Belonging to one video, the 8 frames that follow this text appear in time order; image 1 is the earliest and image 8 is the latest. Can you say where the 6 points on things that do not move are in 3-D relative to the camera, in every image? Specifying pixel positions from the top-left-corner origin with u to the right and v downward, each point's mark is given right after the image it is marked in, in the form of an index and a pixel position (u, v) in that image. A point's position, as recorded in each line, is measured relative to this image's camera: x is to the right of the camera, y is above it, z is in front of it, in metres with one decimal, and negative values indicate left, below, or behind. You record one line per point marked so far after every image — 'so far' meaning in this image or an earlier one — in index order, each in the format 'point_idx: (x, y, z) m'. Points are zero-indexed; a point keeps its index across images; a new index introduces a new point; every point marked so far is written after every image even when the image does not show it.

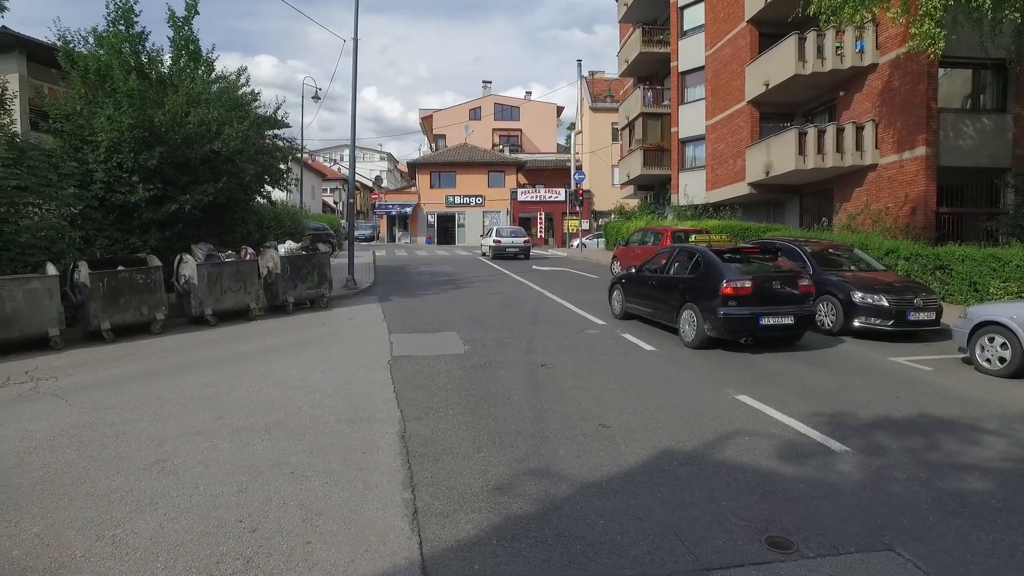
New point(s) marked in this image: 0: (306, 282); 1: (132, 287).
0: (-4.0, +0.1, +13.9) m
1: (-6.1, 0.0, +11.3) m
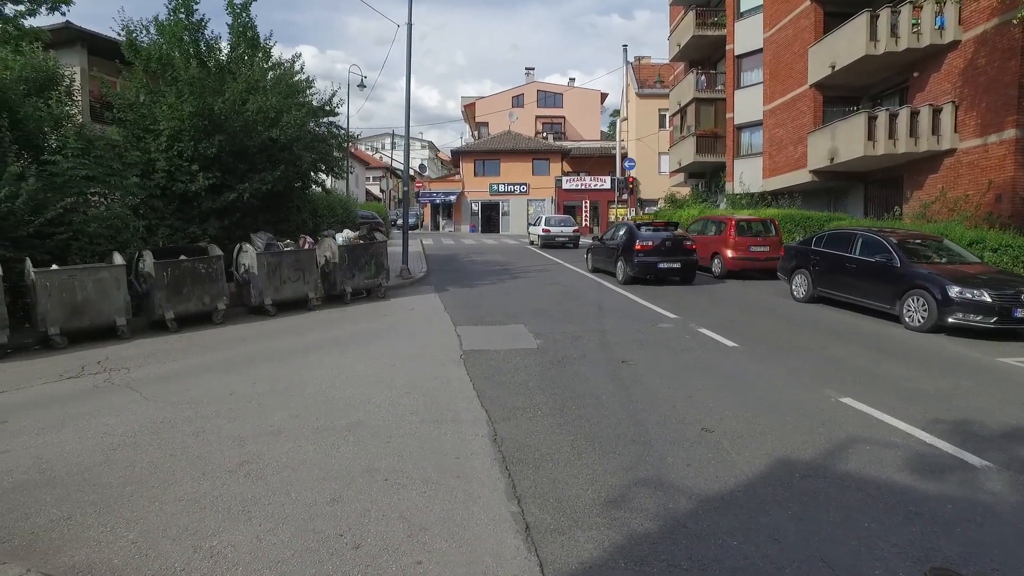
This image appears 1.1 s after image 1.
0: (-2.8, +0.3, +13.7) m
1: (-5.0, +0.2, +11.3) m
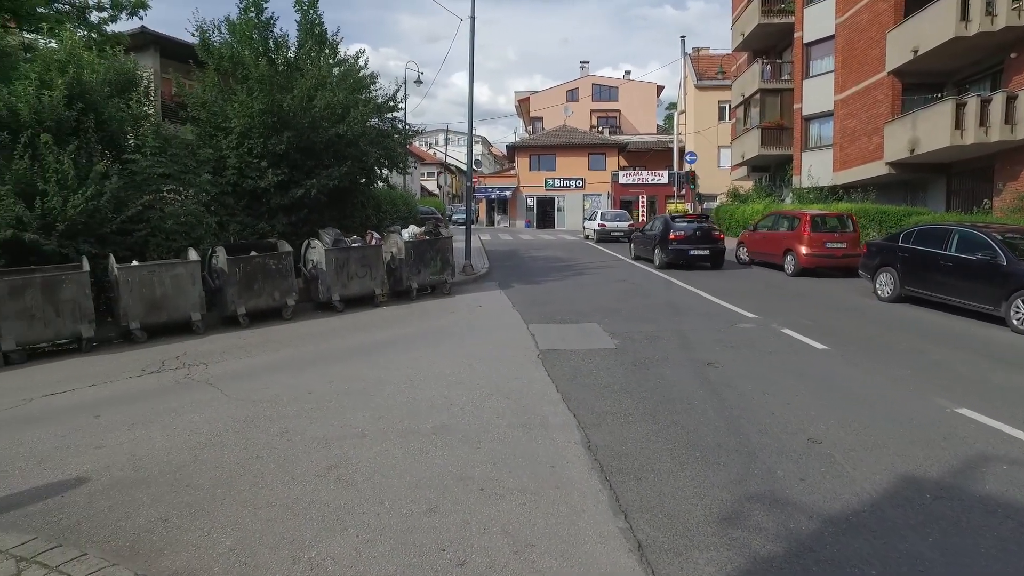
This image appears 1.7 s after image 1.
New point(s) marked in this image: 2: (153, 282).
0: (-1.6, +0.4, +13.6) m
1: (-3.9, +0.3, +11.3) m
2: (-5.1, +0.1, +10.1) m
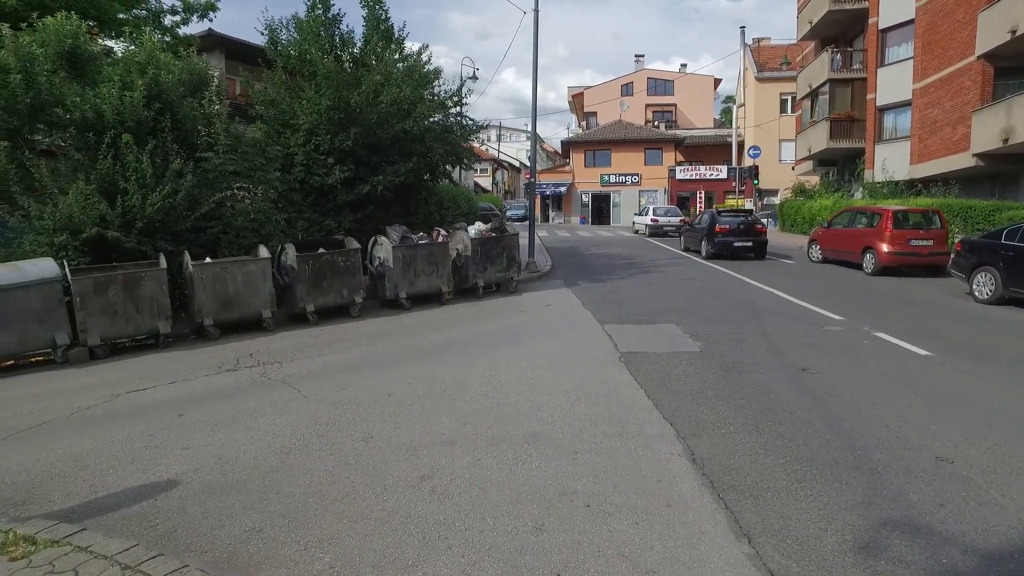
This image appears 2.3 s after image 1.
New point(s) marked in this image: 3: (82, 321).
0: (-0.3, +0.4, +13.4) m
1: (-2.8, +0.3, +11.3) m
2: (-4.1, +0.1, +10.1) m
3: (-5.5, -0.4, +9.1) m
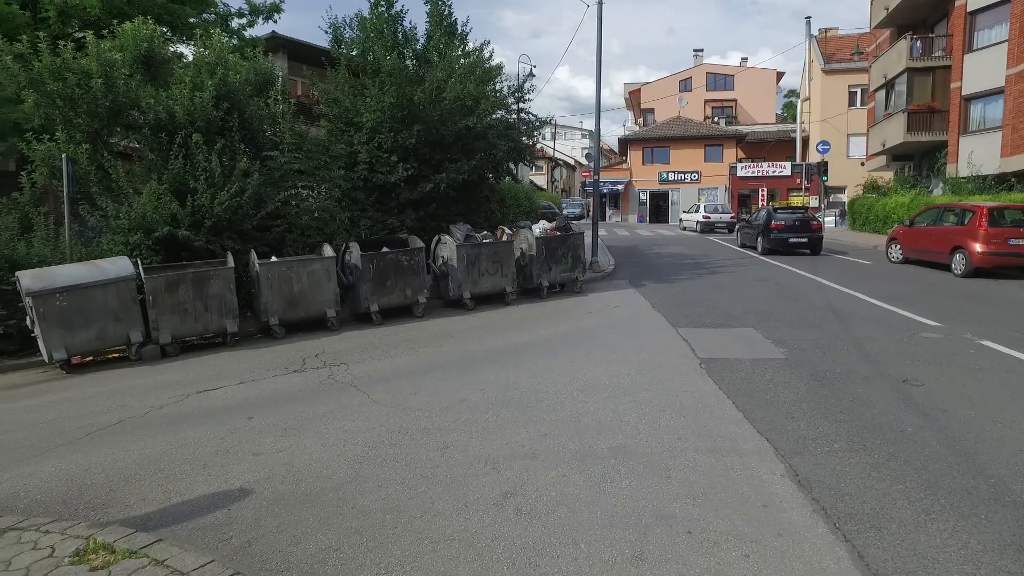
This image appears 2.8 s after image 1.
0: (+0.9, +0.4, +13.1) m
1: (-1.8, +0.3, +11.1) m
2: (-3.1, +0.1, +10.1) m
3: (-4.6, -0.4, +9.1) m
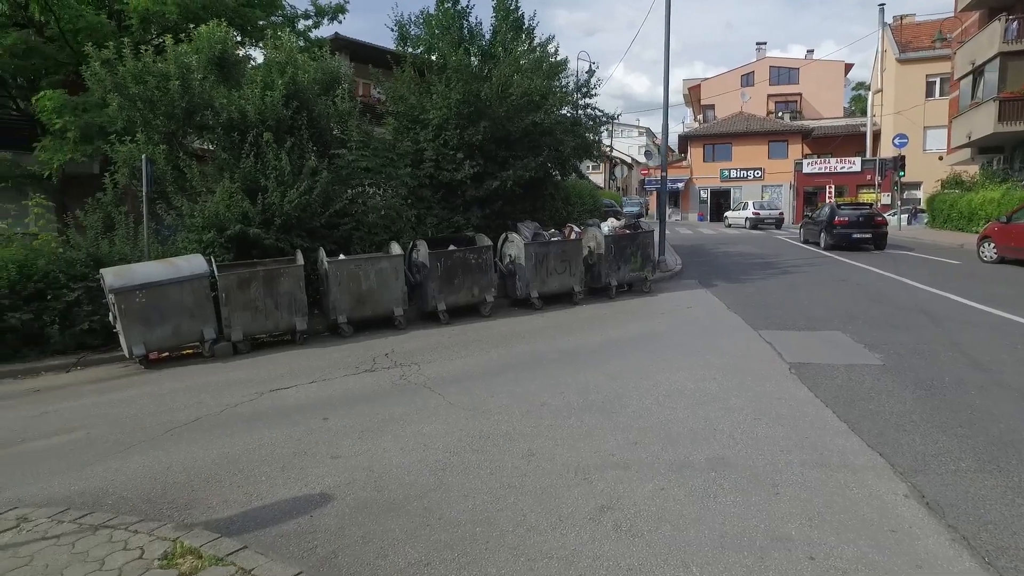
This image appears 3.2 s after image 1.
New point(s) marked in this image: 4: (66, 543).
0: (+2.1, +0.4, +12.7) m
1: (-0.7, +0.3, +11.0) m
2: (-2.1, +0.2, +10.0) m
3: (-3.7, -0.4, +9.2) m
4: (-2.3, -1.3, +3.8) m
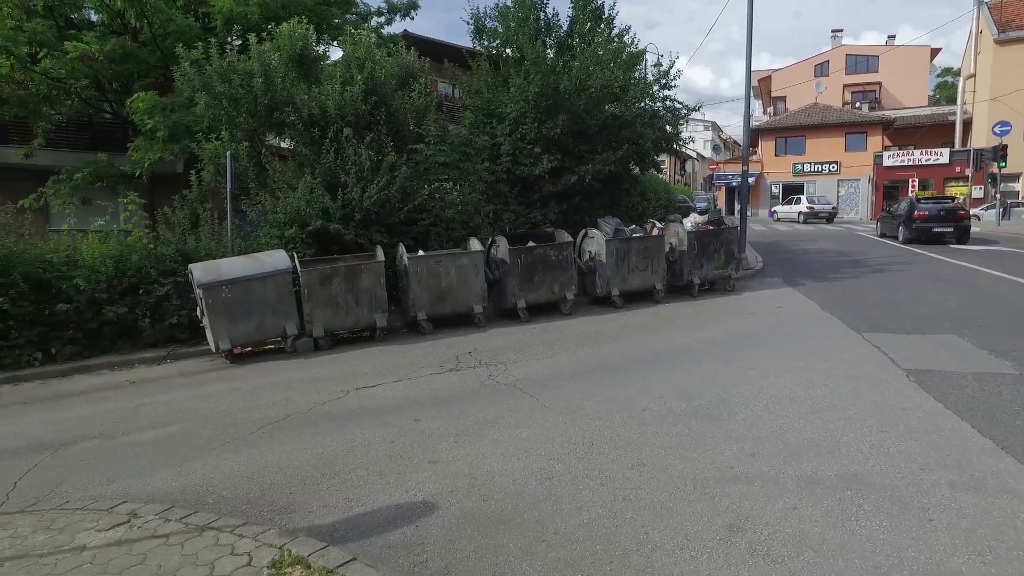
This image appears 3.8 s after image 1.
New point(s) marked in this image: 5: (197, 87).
0: (+3.4, +0.5, +12.2) m
1: (+0.5, +0.4, +10.7) m
2: (-1.0, +0.2, +9.9) m
3: (-2.6, -0.3, +9.2) m
4: (-1.7, -1.3, +3.7) m
5: (-4.9, +3.2, +11.1) m
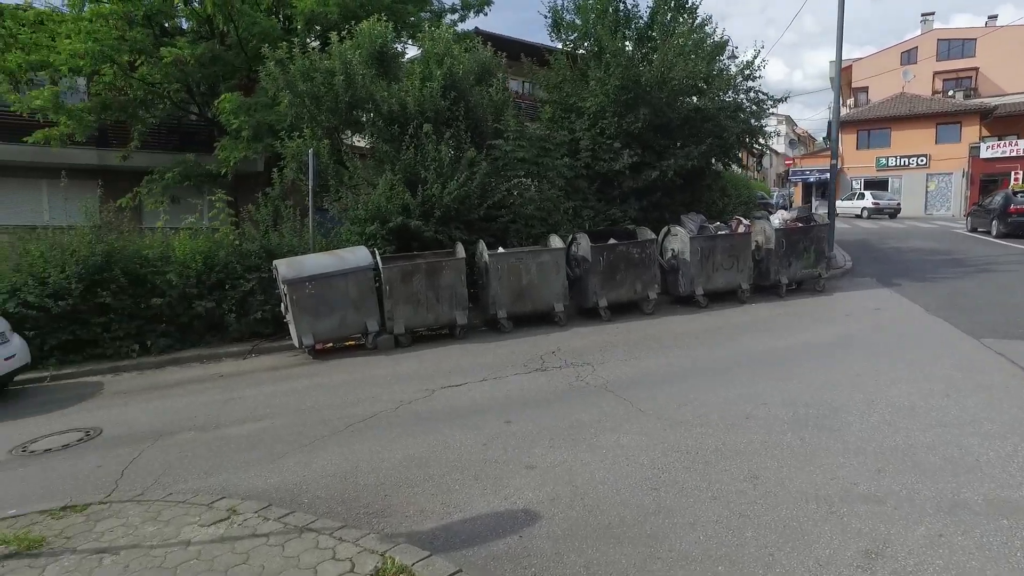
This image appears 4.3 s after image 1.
0: (+4.7, +0.5, +11.6) m
1: (+1.7, +0.4, +10.4) m
2: (+0.1, +0.2, +9.7) m
3: (-1.6, -0.3, +9.1) m
4: (-1.2, -1.3, +3.6) m
5: (-3.7, +3.2, +11.3) m
